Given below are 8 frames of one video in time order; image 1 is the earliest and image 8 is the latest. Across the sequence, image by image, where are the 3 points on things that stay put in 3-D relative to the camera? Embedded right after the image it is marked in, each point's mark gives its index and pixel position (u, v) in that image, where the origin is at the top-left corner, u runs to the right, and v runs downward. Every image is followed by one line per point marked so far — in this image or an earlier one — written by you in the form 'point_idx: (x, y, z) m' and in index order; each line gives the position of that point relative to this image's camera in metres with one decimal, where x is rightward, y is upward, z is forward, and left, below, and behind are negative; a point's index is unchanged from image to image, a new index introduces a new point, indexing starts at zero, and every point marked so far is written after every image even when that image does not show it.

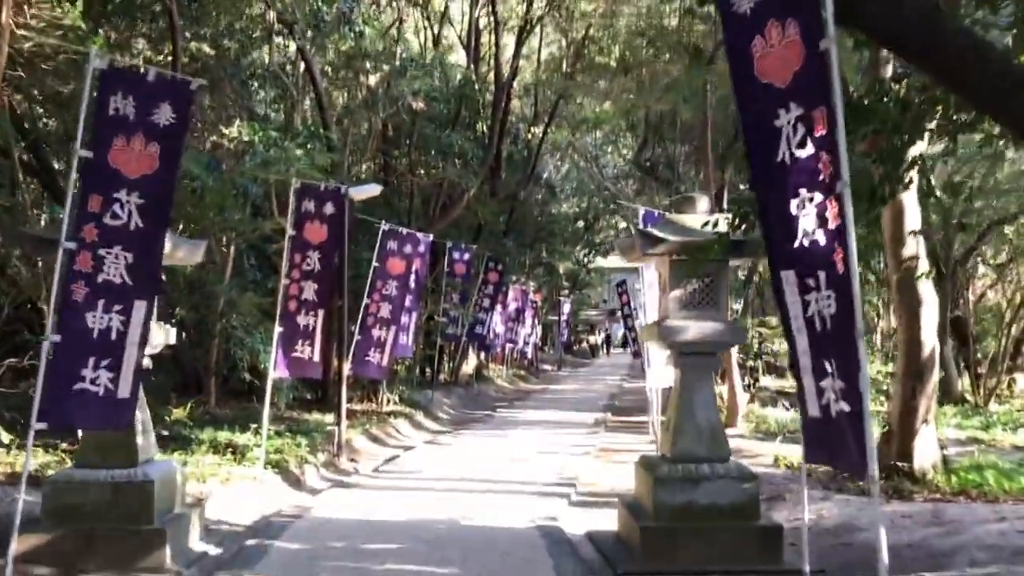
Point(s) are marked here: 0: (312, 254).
0: (-2.2, +0.4, +10.7) m
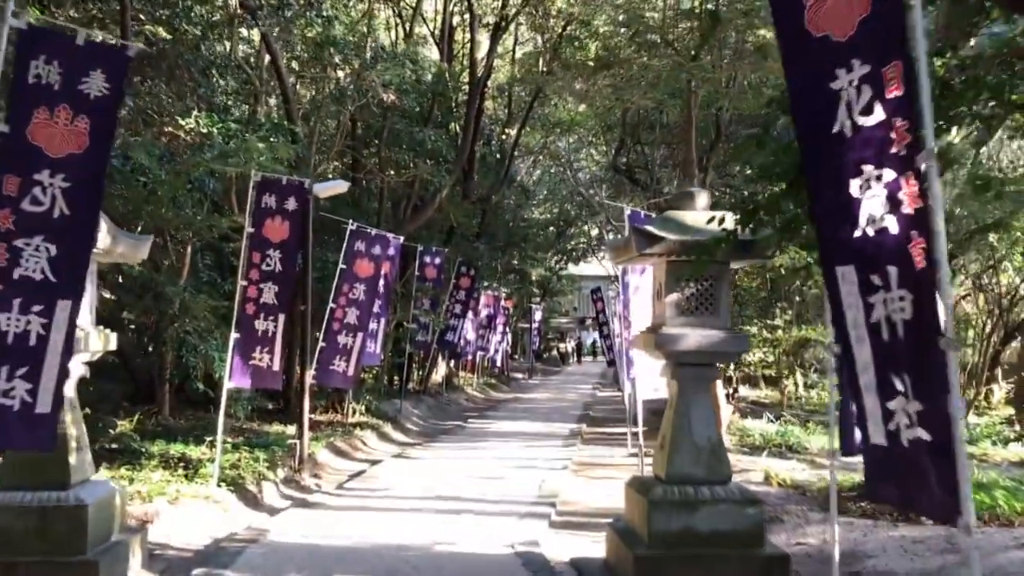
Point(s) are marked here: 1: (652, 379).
0: (-2.5, +0.4, +9.9) m
1: (+1.6, -1.1, +11.0) m
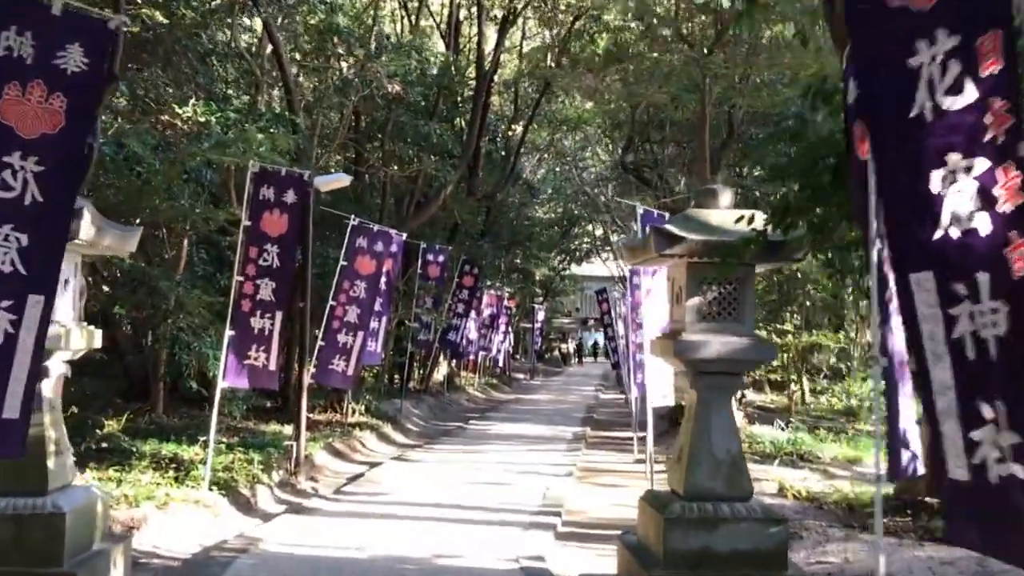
0: (-2.4, +0.4, +9.4) m
1: (+1.7, -1.1, +10.6) m
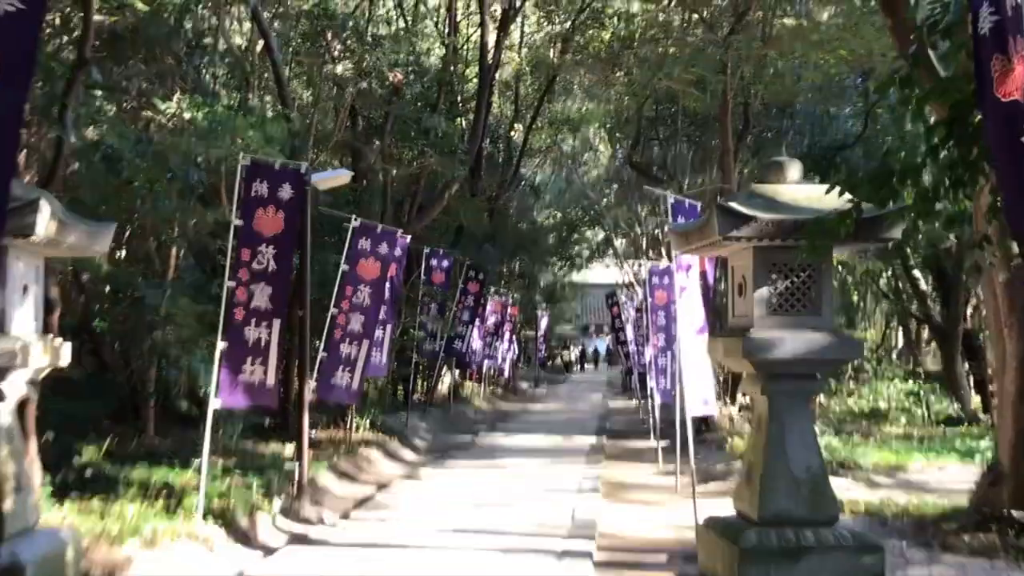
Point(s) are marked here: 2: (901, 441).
0: (-2.2, +0.4, +8.5) m
1: (+1.9, -1.0, +9.6) m
2: (+7.0, -2.8, +17.1) m
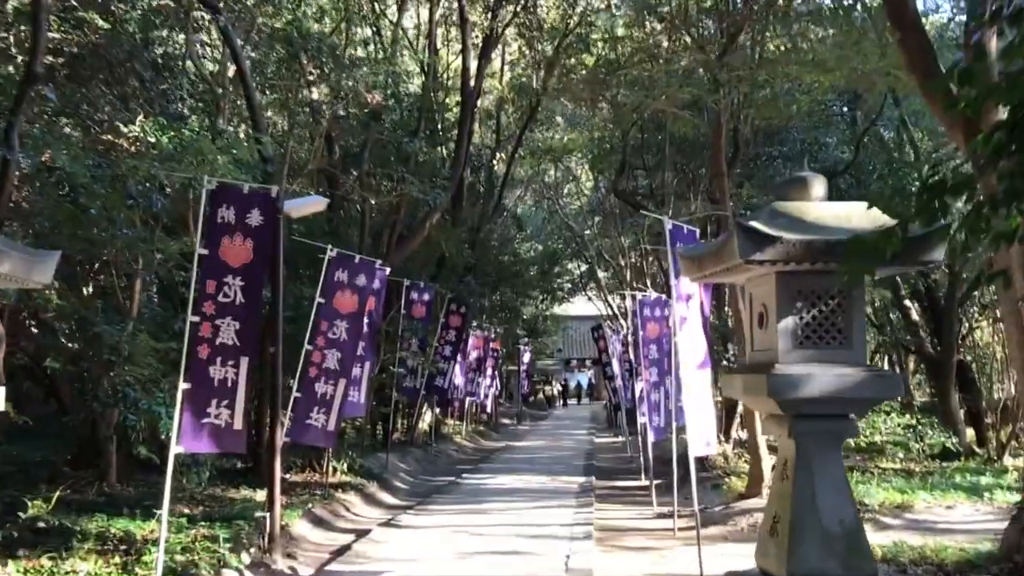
0: (-2.3, +0.1, +7.8) m
1: (+1.8, -1.3, +9.0) m
2: (+6.7, -3.3, +16.5) m
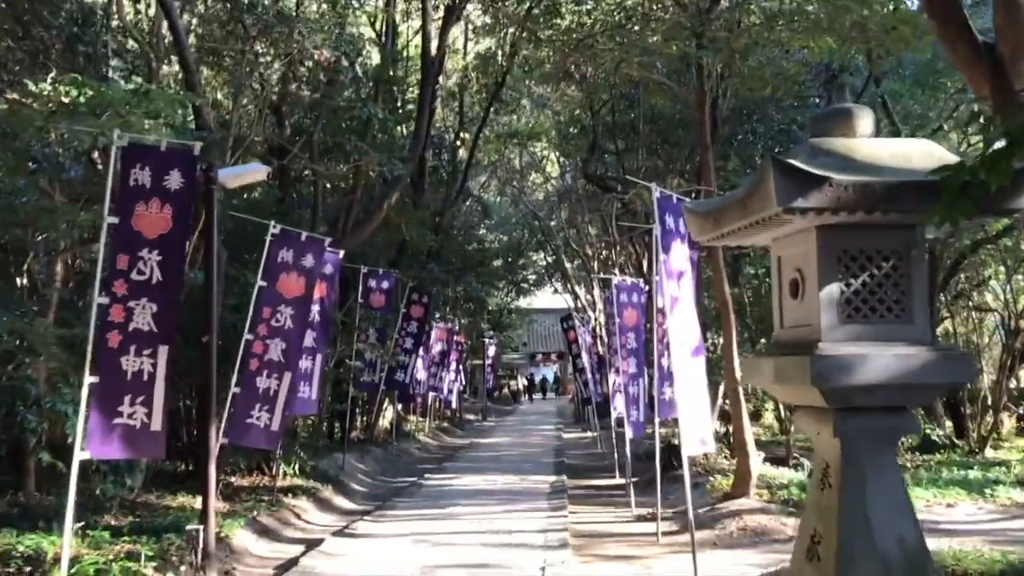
0: (-2.5, +0.2, +6.6) m
1: (+1.5, -1.1, +7.9) m
2: (+6.2, -3.0, +15.7) m
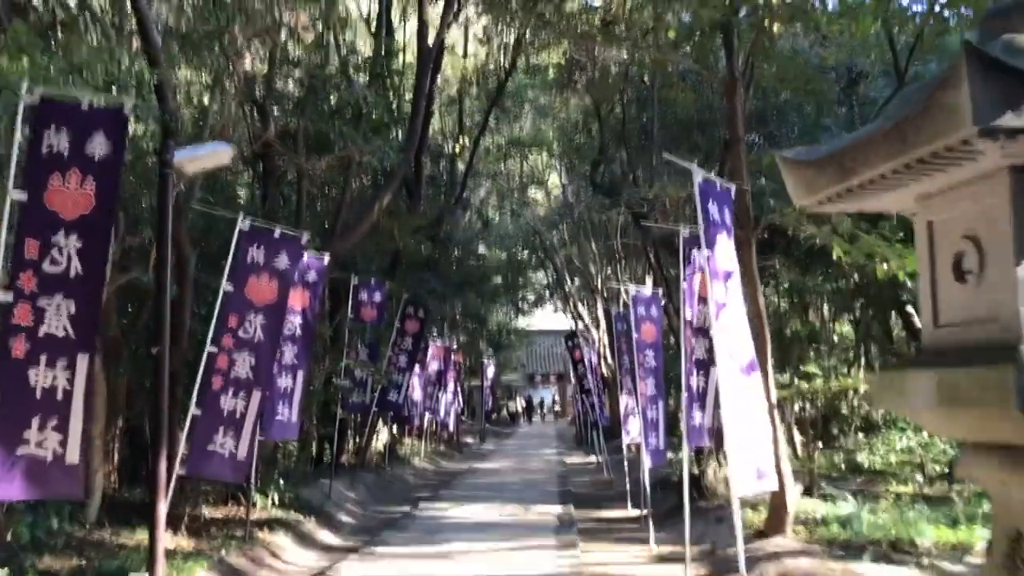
0: (-2.4, +0.3, +5.2) m
1: (+1.6, -1.2, +6.5) m
2: (+6.2, -3.2, +14.3) m
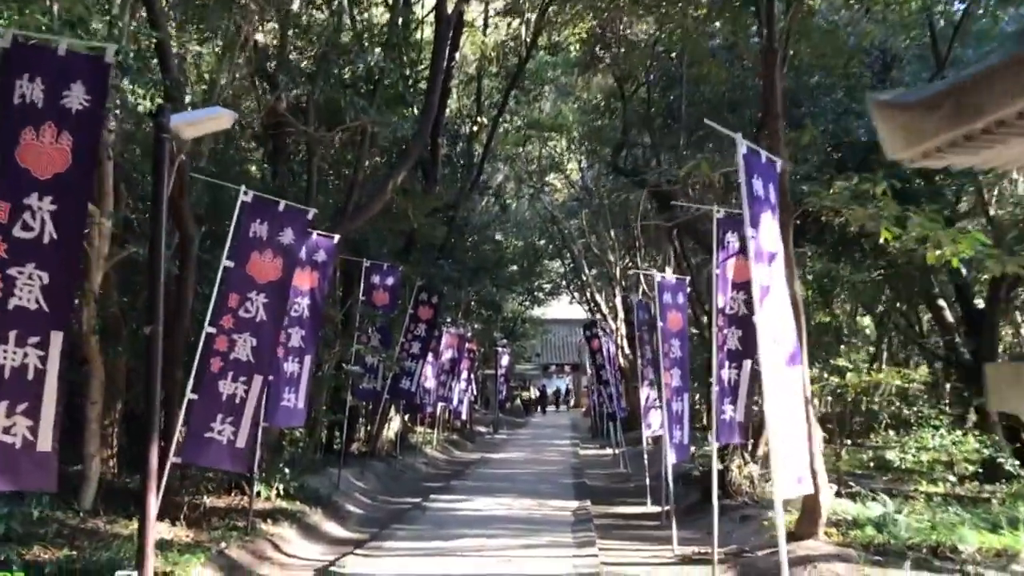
0: (-2.3, +0.4, +4.7) m
1: (+1.7, -1.1, +5.9) m
2: (+6.4, -3.1, +13.6) m
